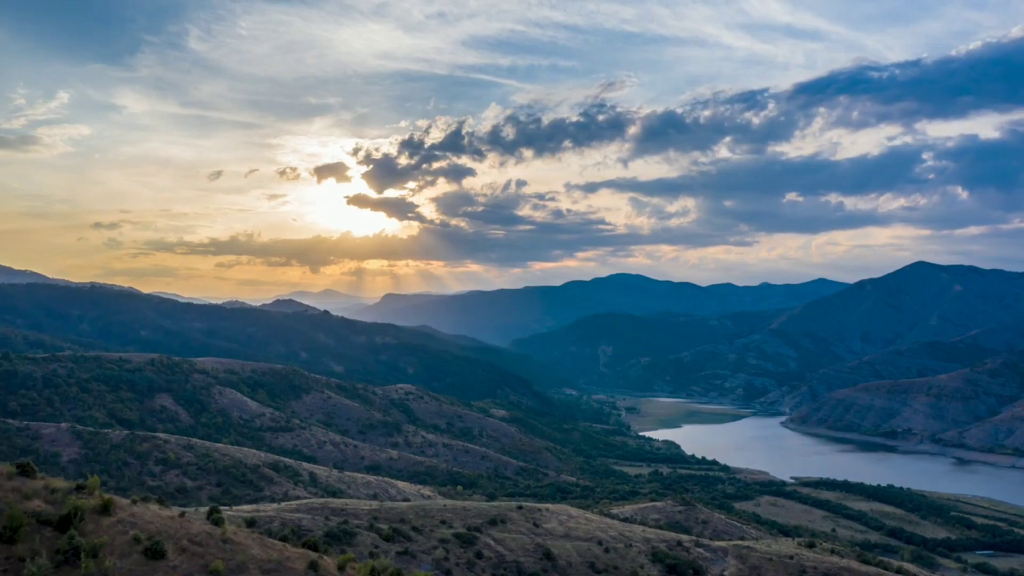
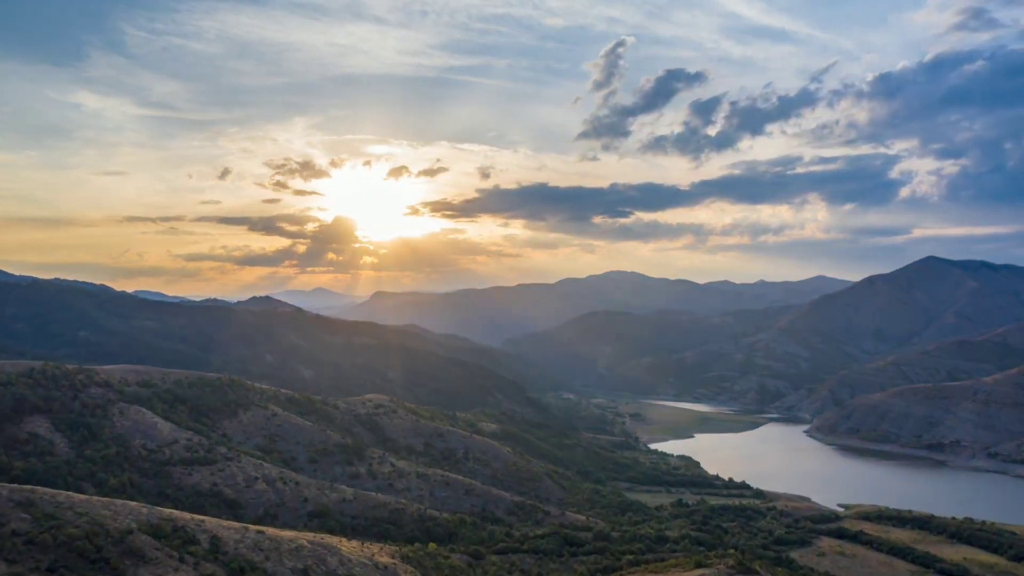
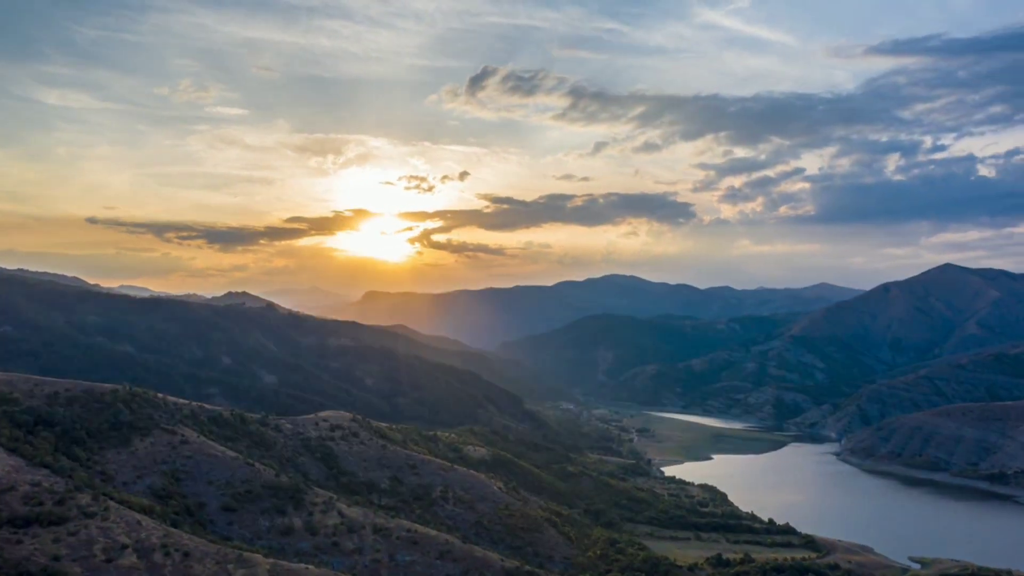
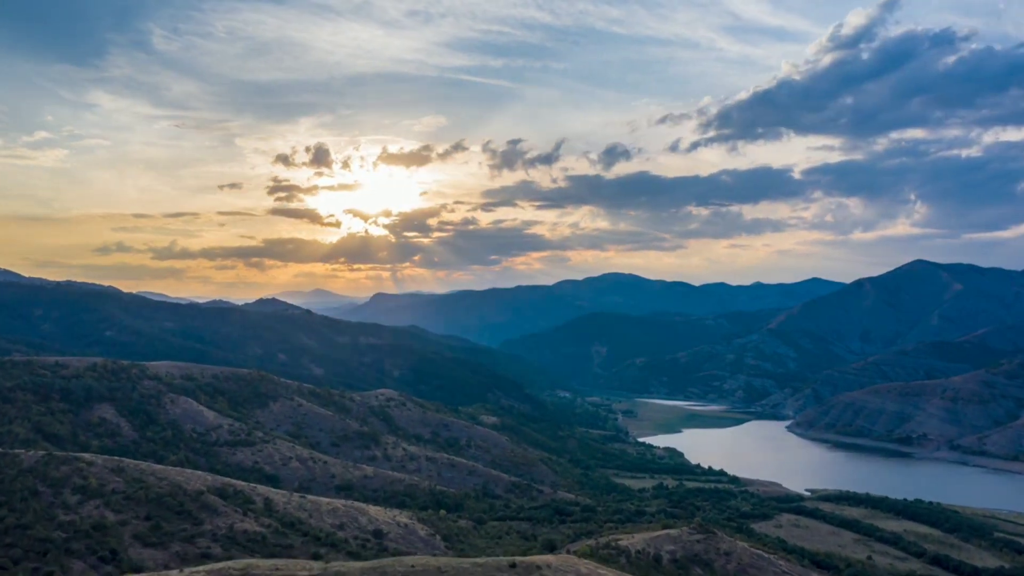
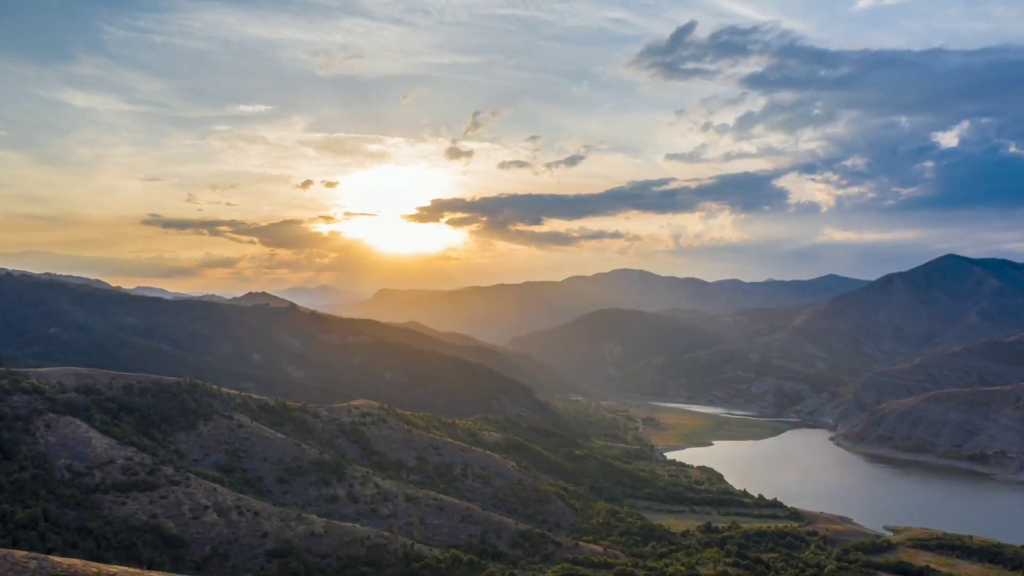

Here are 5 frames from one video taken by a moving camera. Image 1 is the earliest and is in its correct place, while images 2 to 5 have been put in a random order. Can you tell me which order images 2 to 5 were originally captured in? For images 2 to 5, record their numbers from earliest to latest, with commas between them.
4, 2, 5, 3
